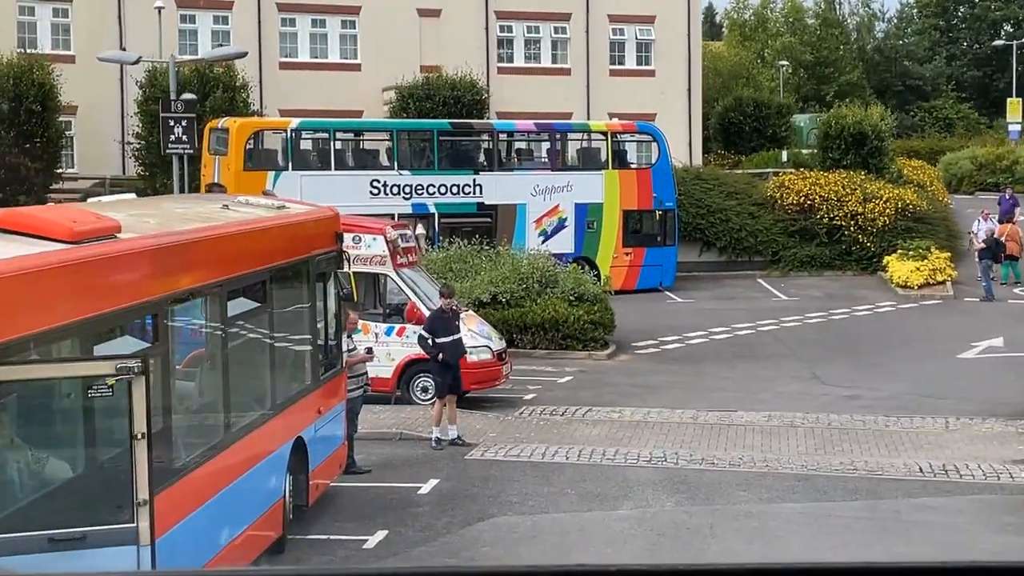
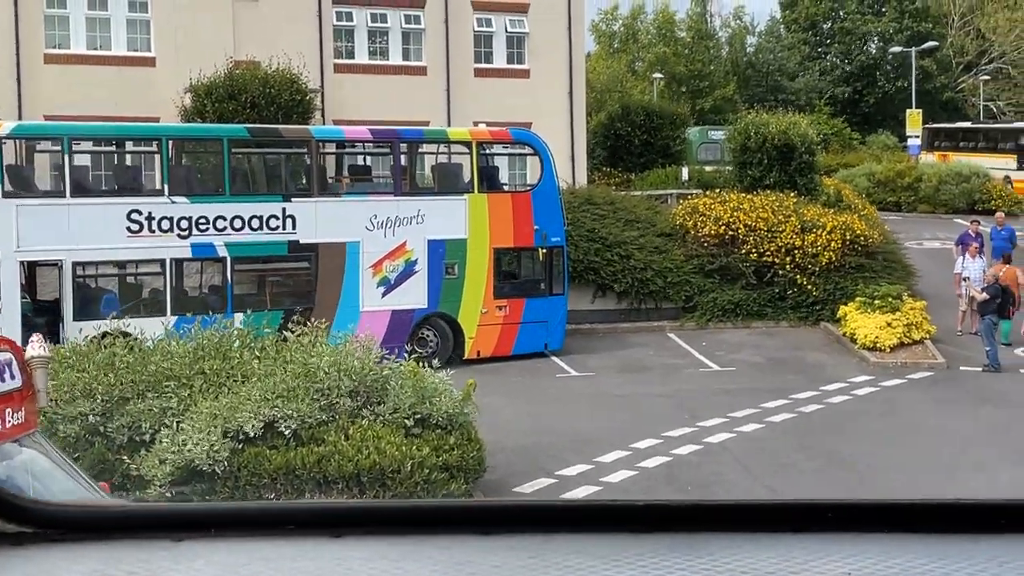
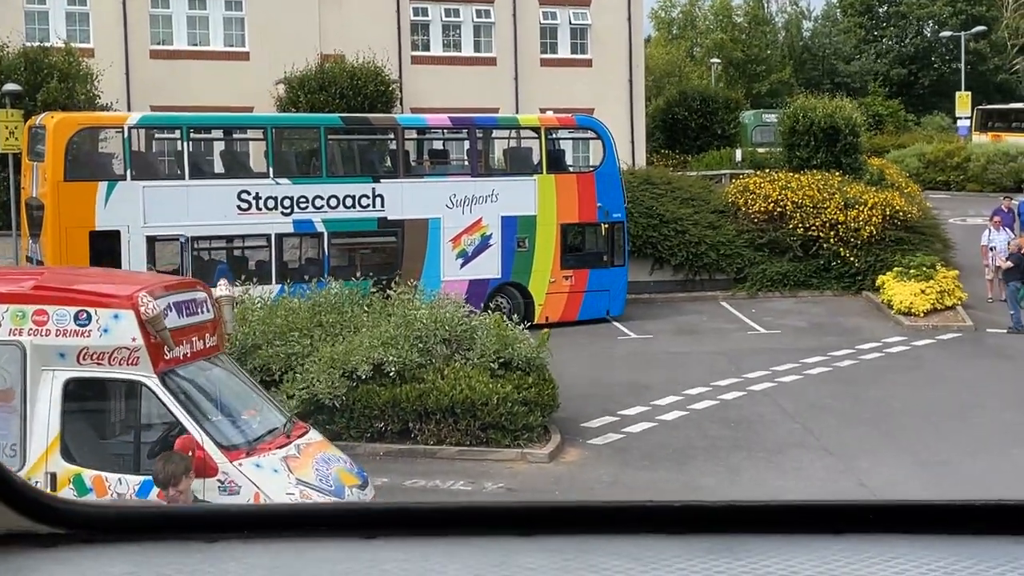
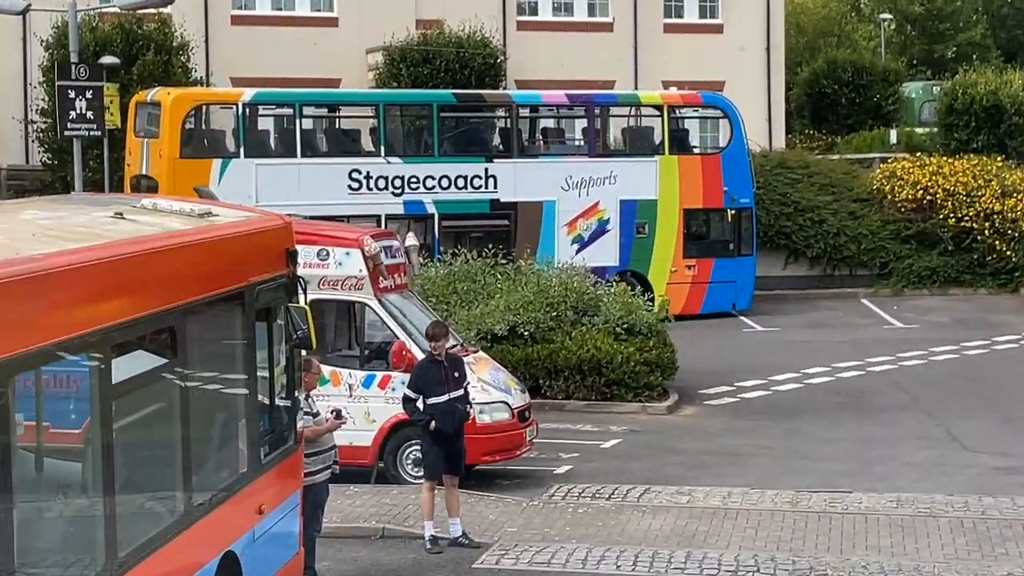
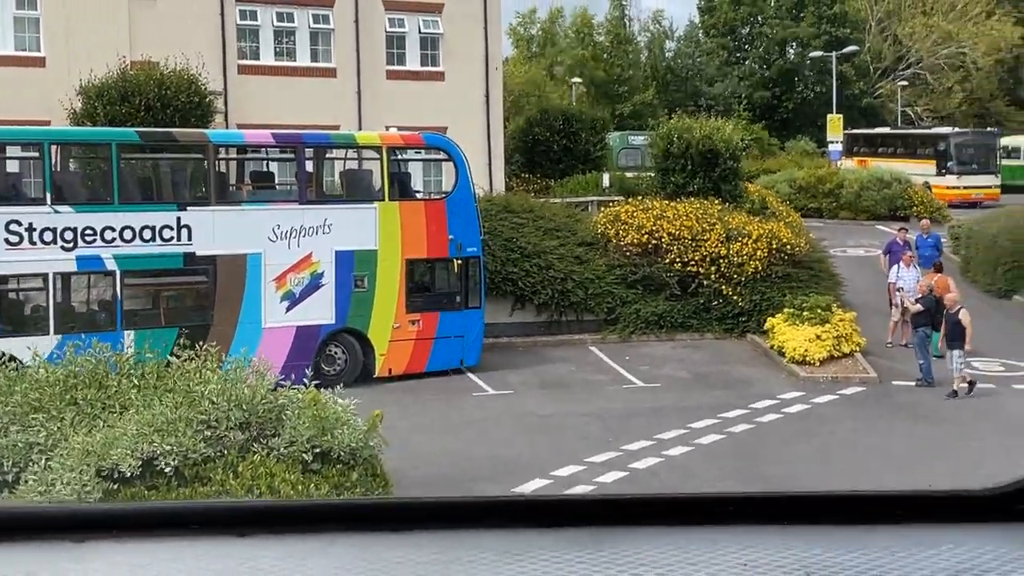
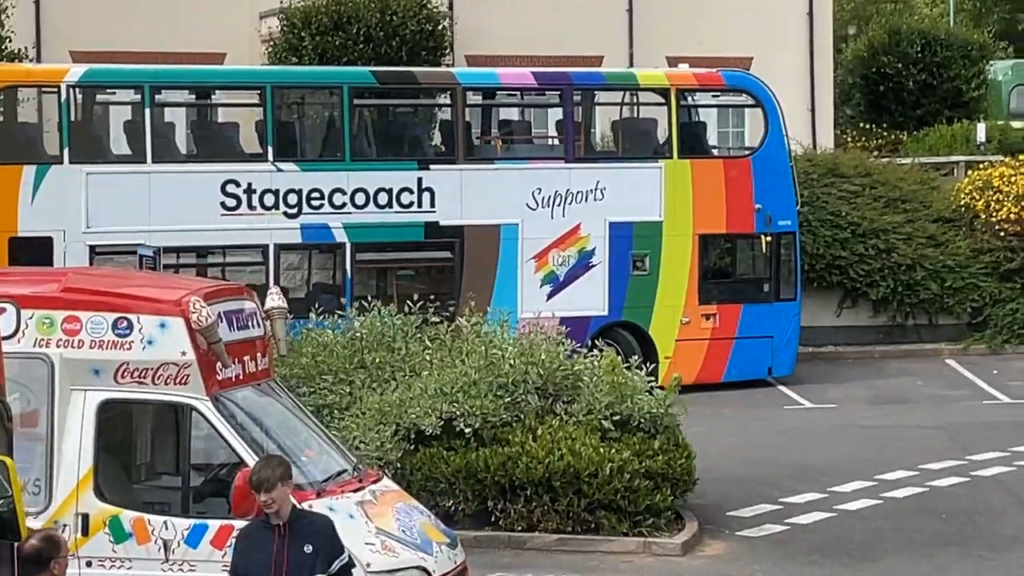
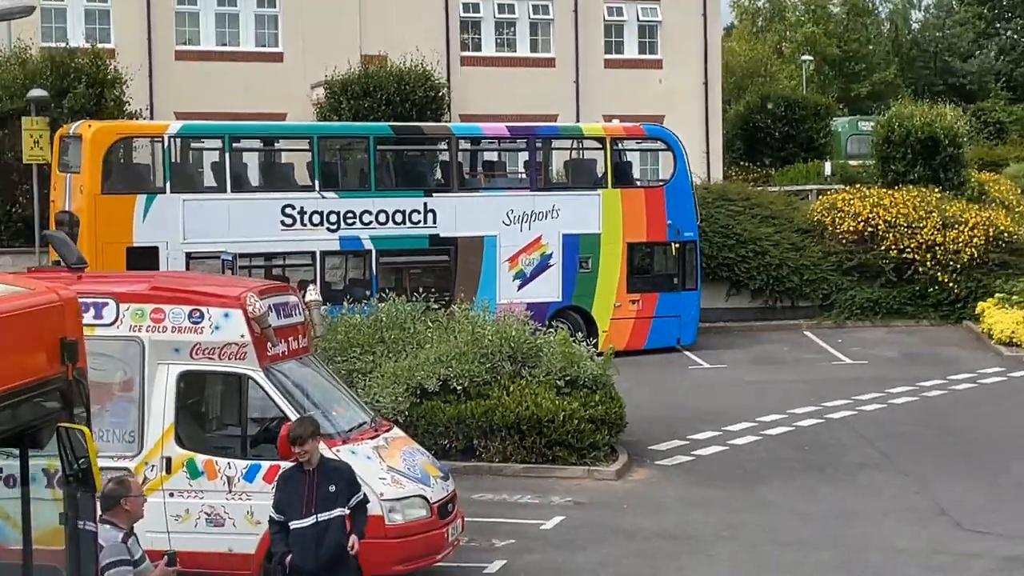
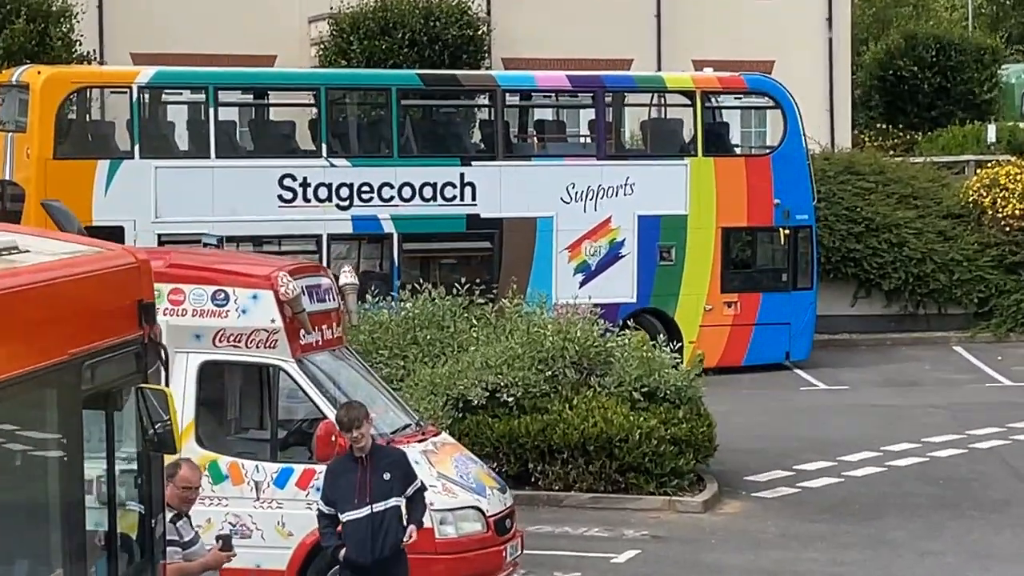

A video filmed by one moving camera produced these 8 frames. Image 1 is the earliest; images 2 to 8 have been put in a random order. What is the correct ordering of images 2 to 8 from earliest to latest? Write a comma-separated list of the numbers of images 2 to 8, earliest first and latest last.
4, 8, 6, 7, 3, 2, 5
